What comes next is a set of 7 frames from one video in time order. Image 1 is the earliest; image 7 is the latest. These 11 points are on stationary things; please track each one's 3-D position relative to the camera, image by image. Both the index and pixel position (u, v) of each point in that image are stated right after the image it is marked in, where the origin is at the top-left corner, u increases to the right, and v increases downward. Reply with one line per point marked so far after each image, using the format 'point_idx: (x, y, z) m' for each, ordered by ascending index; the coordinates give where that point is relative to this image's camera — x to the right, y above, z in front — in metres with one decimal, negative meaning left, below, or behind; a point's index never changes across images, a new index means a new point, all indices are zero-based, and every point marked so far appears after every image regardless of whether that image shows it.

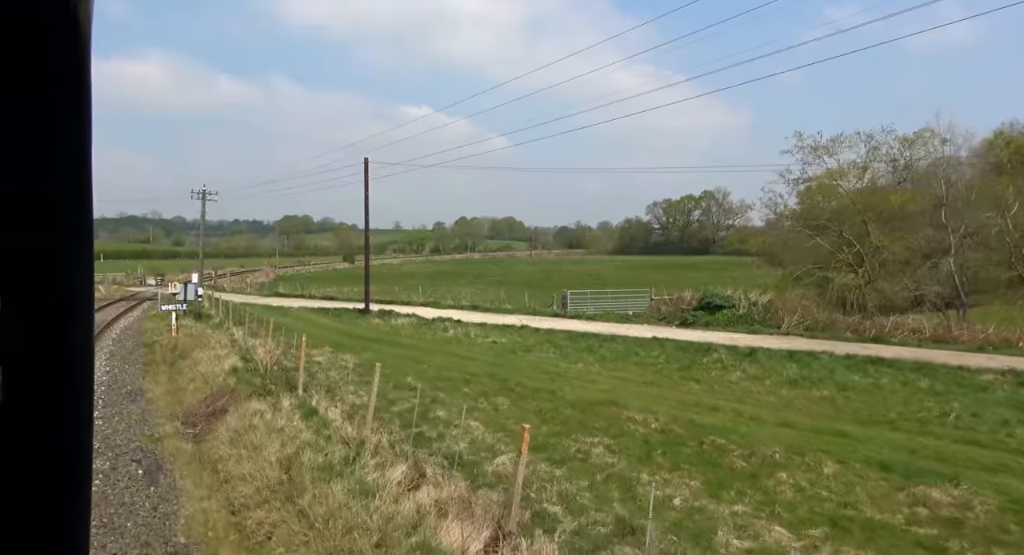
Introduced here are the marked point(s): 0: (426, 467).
0: (-1.1, -2.5, +8.5) m
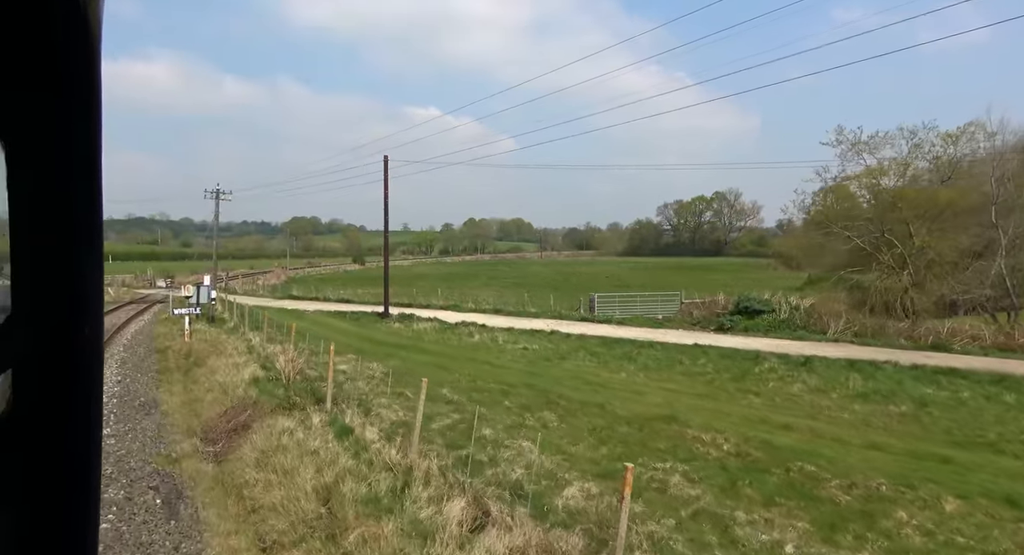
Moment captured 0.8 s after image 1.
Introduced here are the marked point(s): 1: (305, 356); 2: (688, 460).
0: (-0.3, -2.5, +7.4) m
1: (-5.4, -2.5, +18.2) m
2: (+2.6, -2.7, +9.7) m
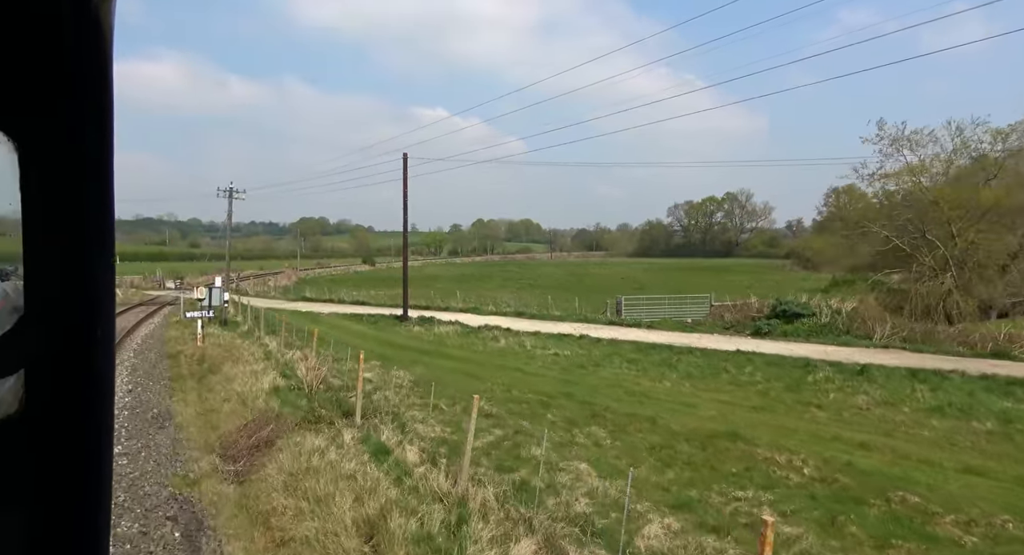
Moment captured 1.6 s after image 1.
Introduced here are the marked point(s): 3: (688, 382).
0: (+0.5, -2.6, +6.3) m
1: (-4.6, -2.6, +17.2) m
2: (+3.4, -2.7, +8.6) m
3: (+4.3, -2.5, +15.9) m
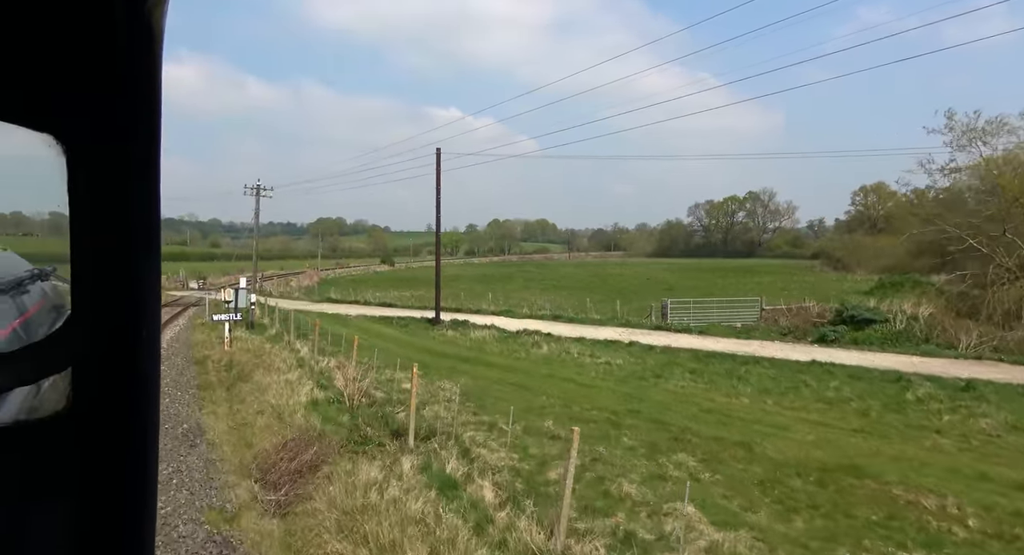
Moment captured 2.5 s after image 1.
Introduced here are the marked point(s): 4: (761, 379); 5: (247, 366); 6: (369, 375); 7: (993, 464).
0: (+1.5, -2.6, +4.8) m
1: (-3.3, -2.6, +15.8) m
2: (+4.5, -2.8, +7.0) m
3: (+5.6, -2.6, +14.3) m
4: (+6.0, -2.5, +16.0) m
5: (-7.5, -2.5, +18.6) m
6: (-3.7, -2.4, +16.5) m
7: (+7.0, -2.7, +9.6) m
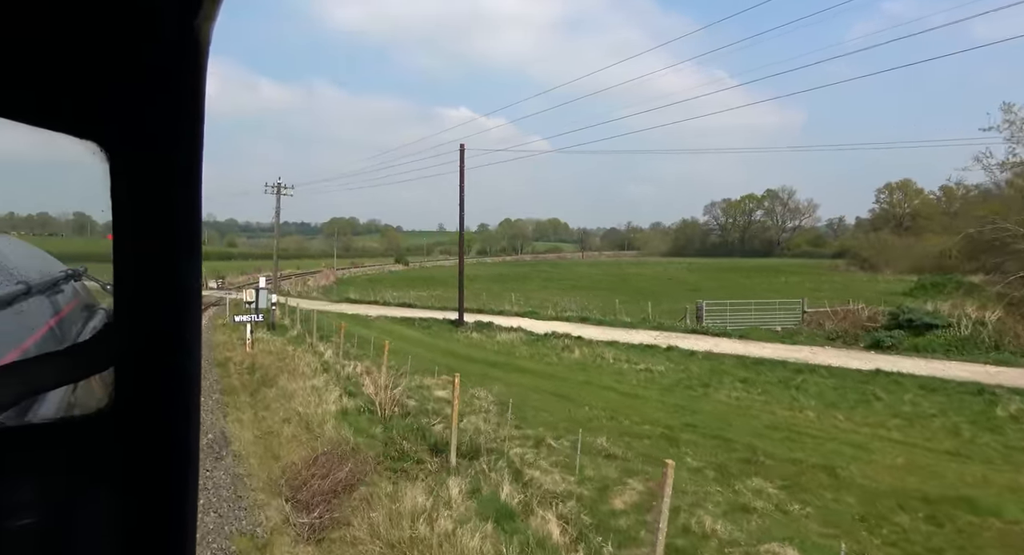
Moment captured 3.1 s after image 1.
0: (+2.2, -2.7, +3.6) m
1: (-2.4, -2.7, +14.7) m
2: (+5.2, -2.9, +5.8) m
3: (+6.4, -2.7, +13.1) m
4: (+6.9, -2.5, +14.7) m
5: (-6.6, -2.6, +17.6) m
6: (-2.8, -2.4, +15.5) m
7: (+7.8, -2.8, +8.4) m
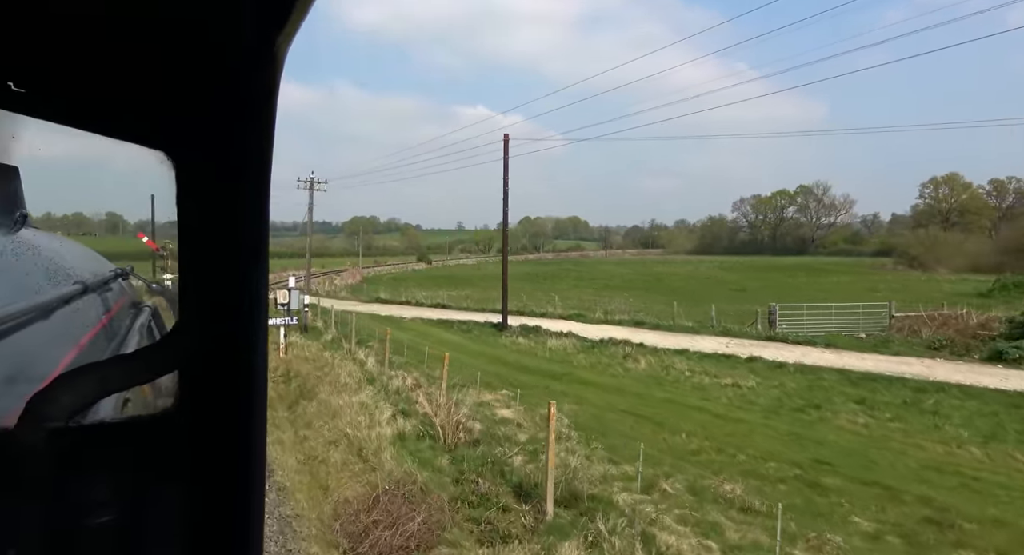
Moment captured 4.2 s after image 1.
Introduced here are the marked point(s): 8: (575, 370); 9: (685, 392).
0: (+3.4, -2.8, +1.3) m
1: (-0.8, -2.7, +12.6) m
2: (+6.5, -3.0, +3.4) m
3: (+7.9, -2.7, +10.6) m
4: (+8.5, -2.6, +12.3) m
5: (-4.9, -2.6, +15.6) m
6: (-1.2, -2.5, +13.3) m
7: (+9.1, -2.9, +5.9) m
8: (+1.9, -2.8, +19.6) m
9: (+4.2, -2.8, +16.0) m
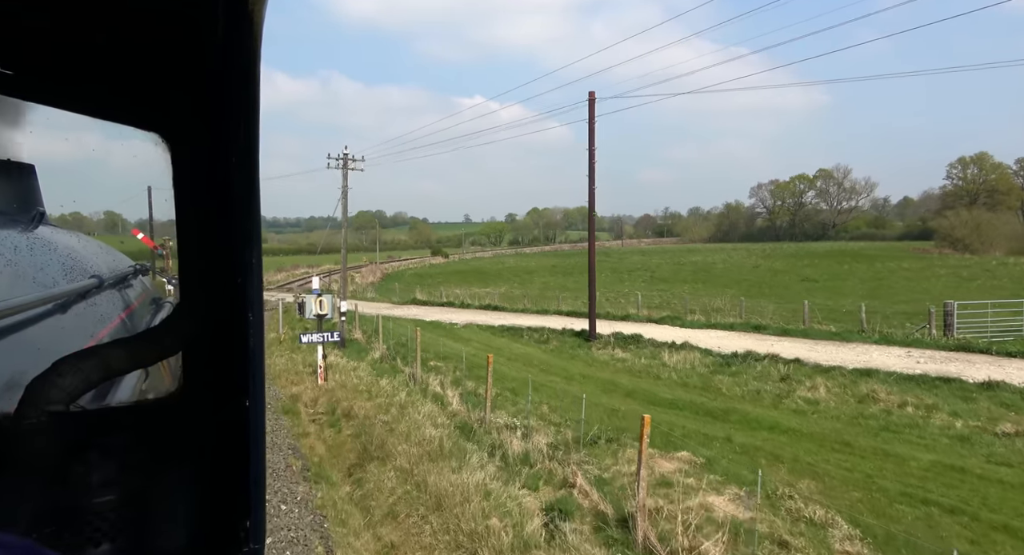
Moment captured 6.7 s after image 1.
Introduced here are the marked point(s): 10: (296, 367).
0: (+6.1, -2.9, -4.1) m
1: (+2.0, -2.8, +7.2) m
2: (+9.2, -3.0, -2.1) m
3: (+10.7, -2.7, +5.1) m
4: (+11.3, -2.5, +6.8) m
5: (-2.0, -2.7, +10.2) m
6: (+1.7, -2.6, +8.0) m
7: (+11.9, -2.8, +0.4) m
8: (+4.8, -2.7, +14.2) m
9: (+7.1, -2.7, +10.6) m
10: (-6.0, -2.6, +17.7) m
